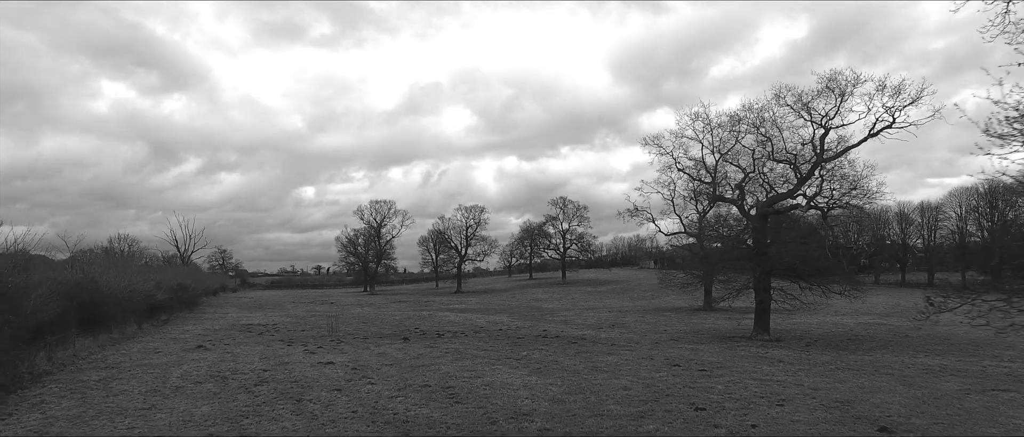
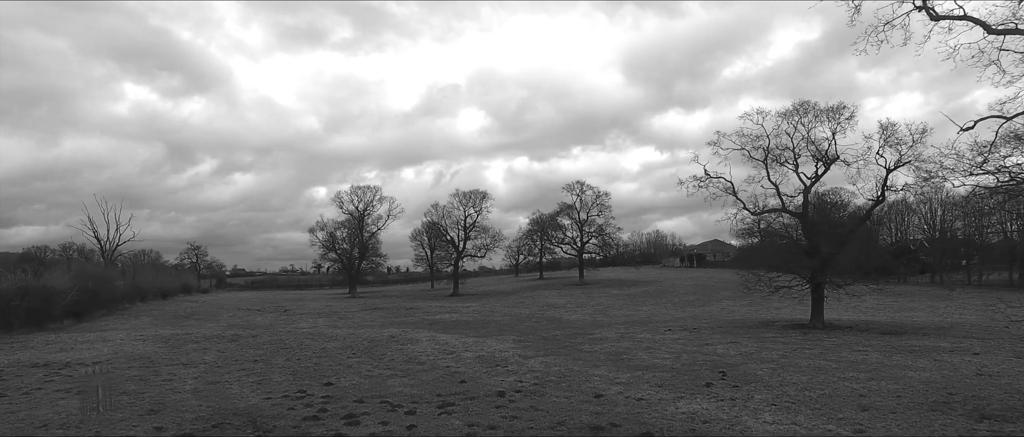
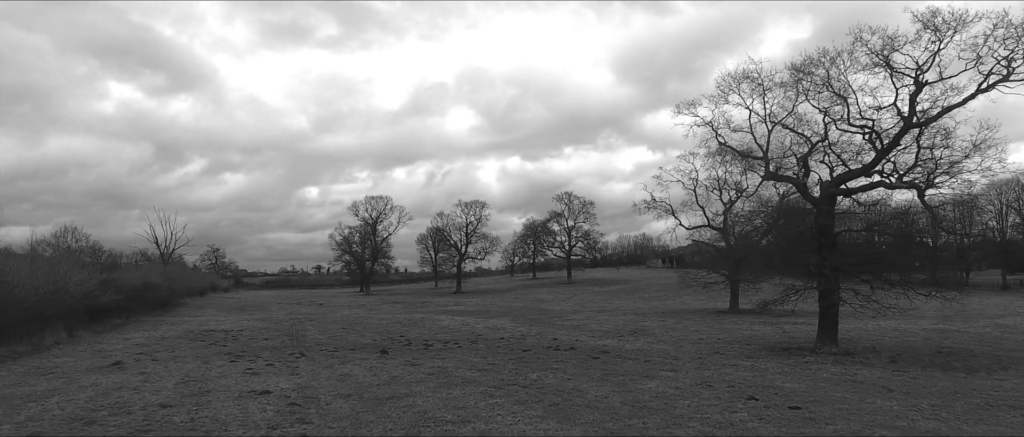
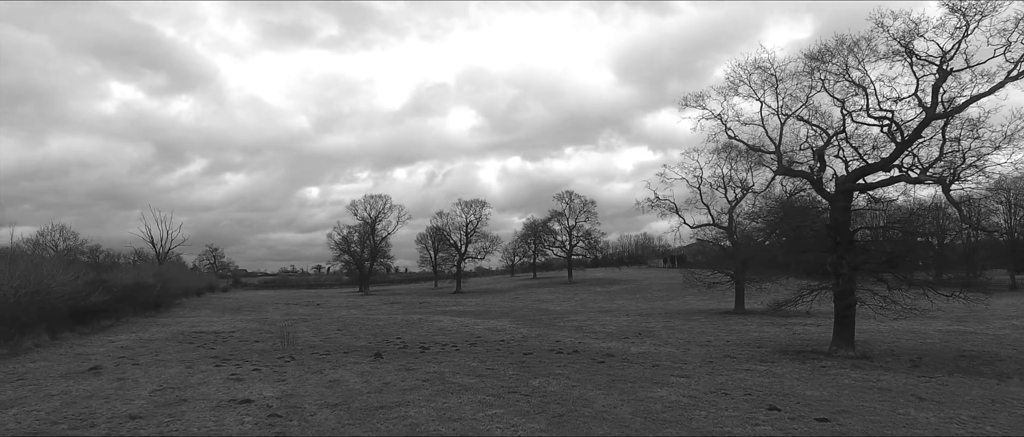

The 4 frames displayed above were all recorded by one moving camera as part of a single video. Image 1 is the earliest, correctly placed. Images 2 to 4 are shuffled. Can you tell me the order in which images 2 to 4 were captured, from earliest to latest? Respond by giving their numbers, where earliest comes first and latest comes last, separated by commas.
3, 4, 2
